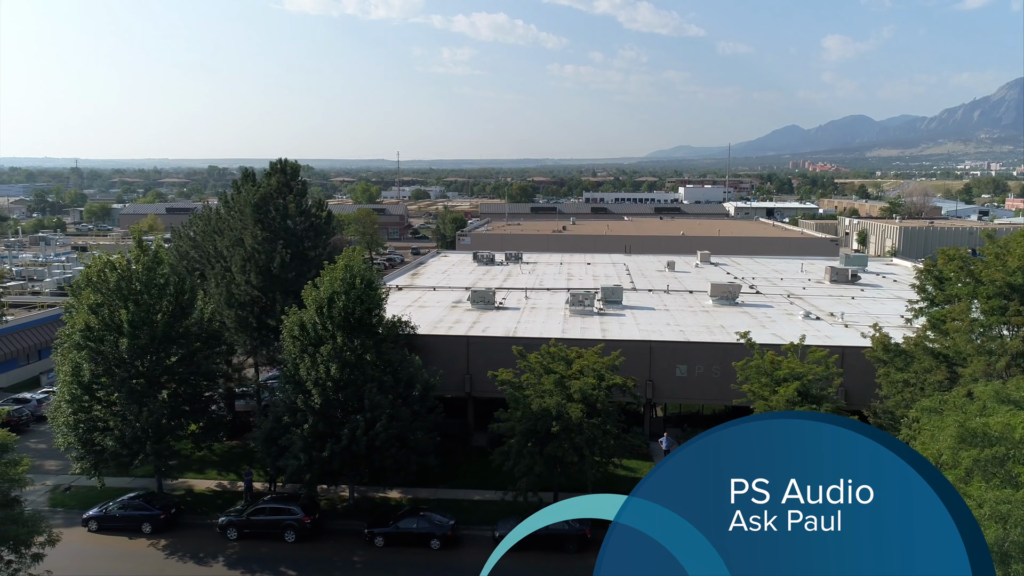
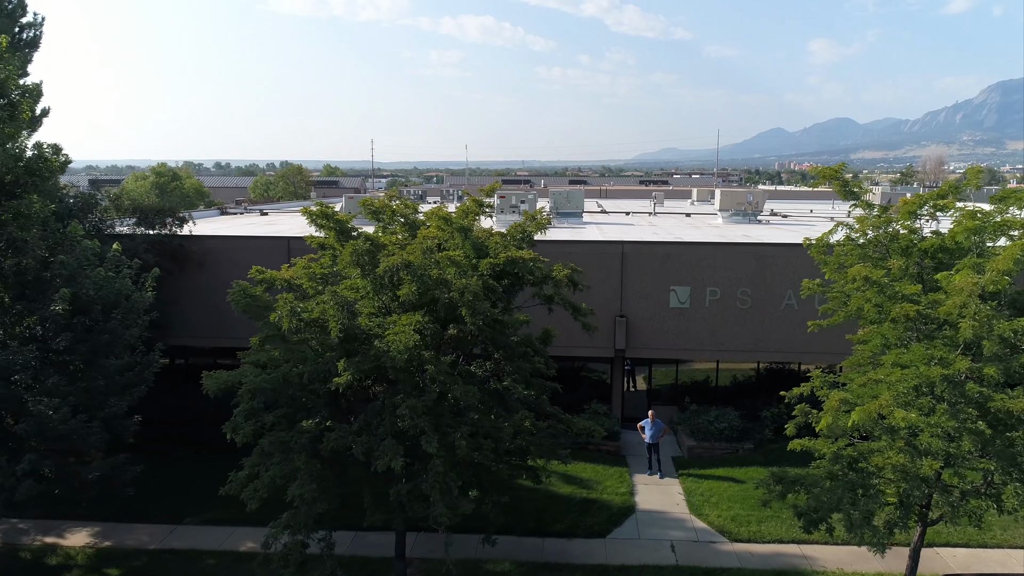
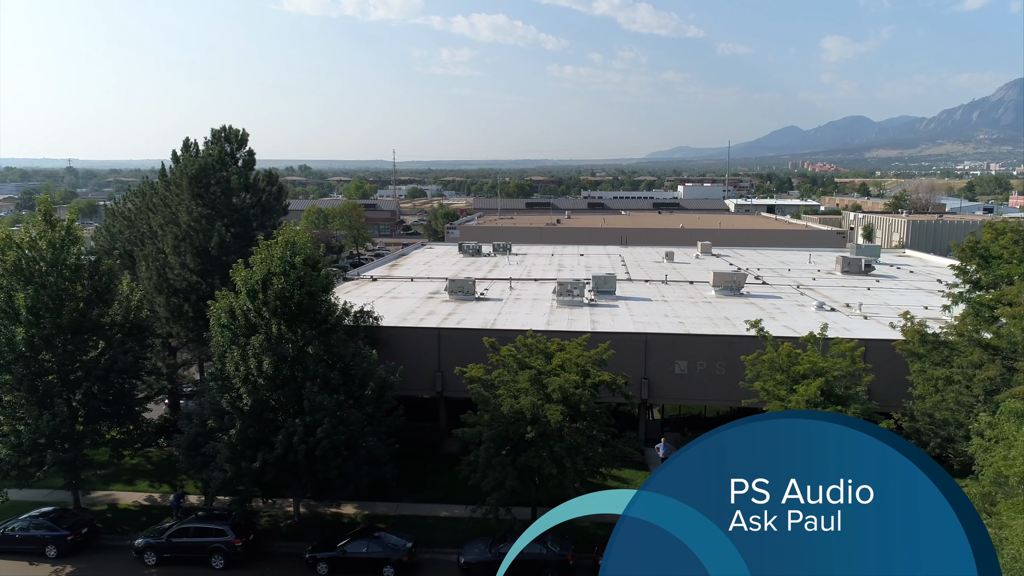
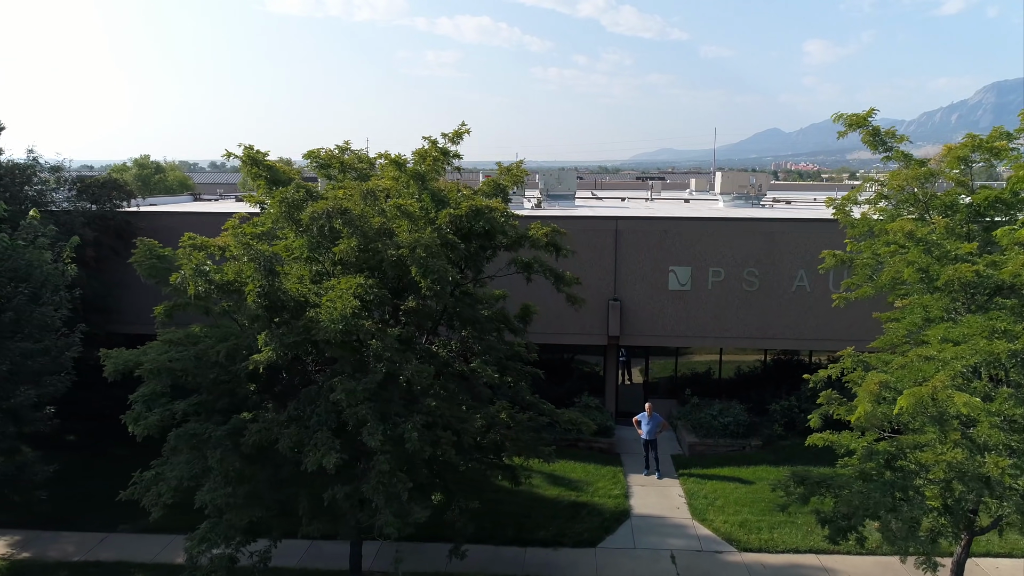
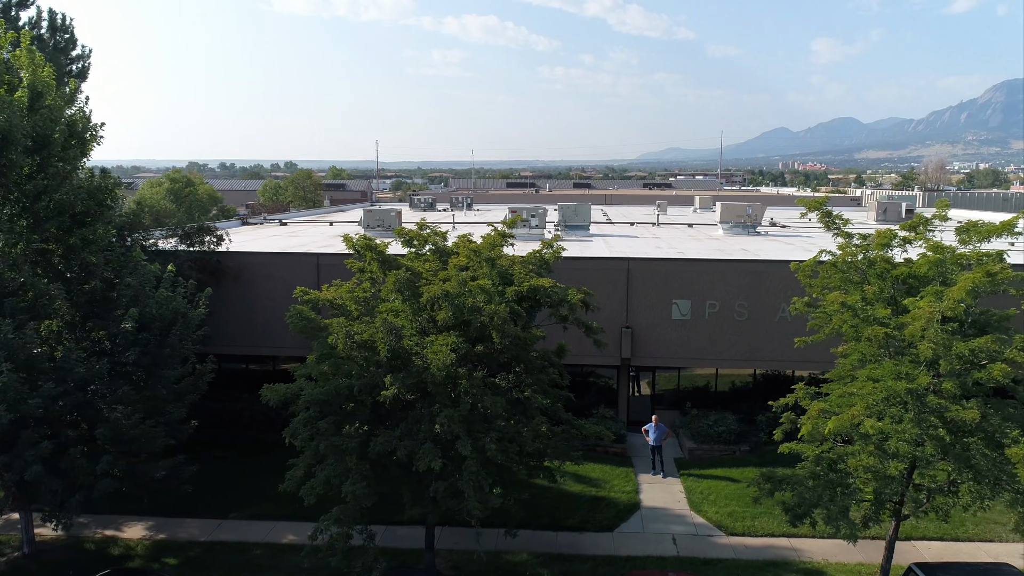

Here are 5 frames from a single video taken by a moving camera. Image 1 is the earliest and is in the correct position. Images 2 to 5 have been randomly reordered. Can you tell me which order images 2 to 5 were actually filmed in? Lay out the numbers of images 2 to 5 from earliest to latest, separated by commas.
3, 5, 2, 4
